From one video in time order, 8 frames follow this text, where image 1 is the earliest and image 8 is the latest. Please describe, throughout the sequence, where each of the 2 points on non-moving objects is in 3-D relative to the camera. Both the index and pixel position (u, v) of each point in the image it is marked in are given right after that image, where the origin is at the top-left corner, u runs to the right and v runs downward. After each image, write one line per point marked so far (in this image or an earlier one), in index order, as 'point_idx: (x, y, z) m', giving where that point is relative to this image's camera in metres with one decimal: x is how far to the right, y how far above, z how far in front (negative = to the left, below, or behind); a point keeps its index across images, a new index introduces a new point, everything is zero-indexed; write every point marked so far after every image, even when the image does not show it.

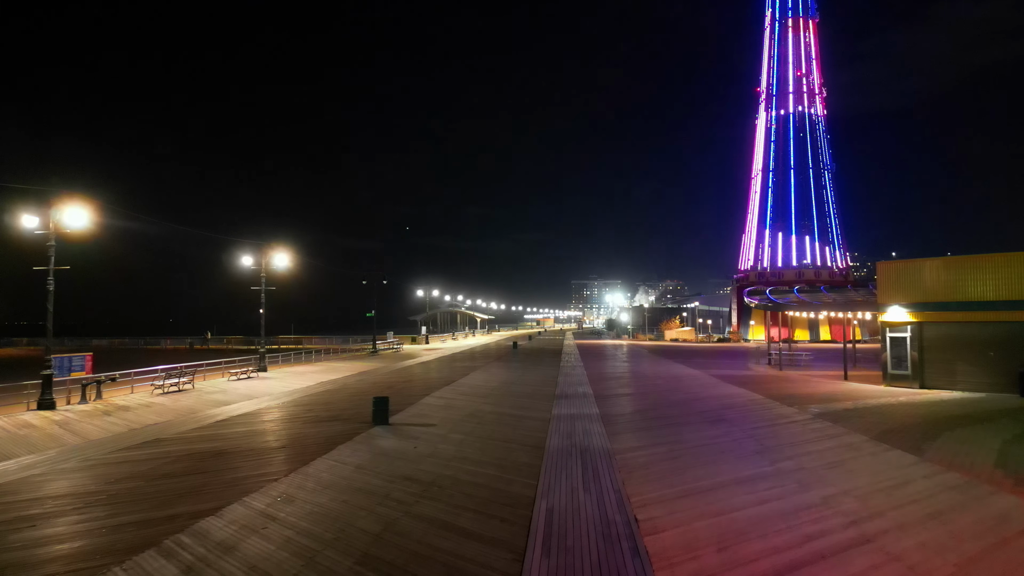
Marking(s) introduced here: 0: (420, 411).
0: (-2.4, -3.2, +12.2) m
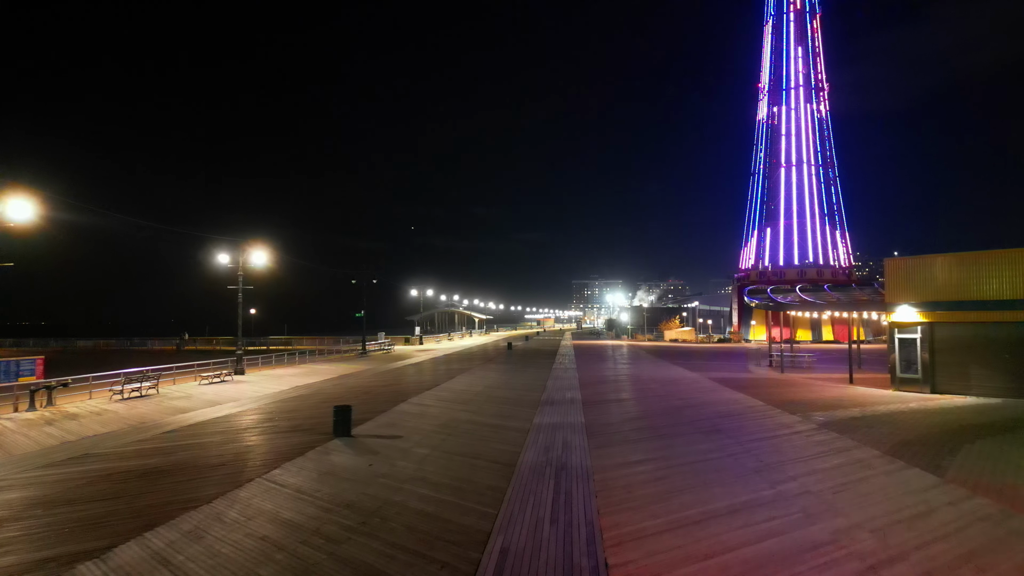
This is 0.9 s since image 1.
0: (-2.9, -3.2, +11.2) m
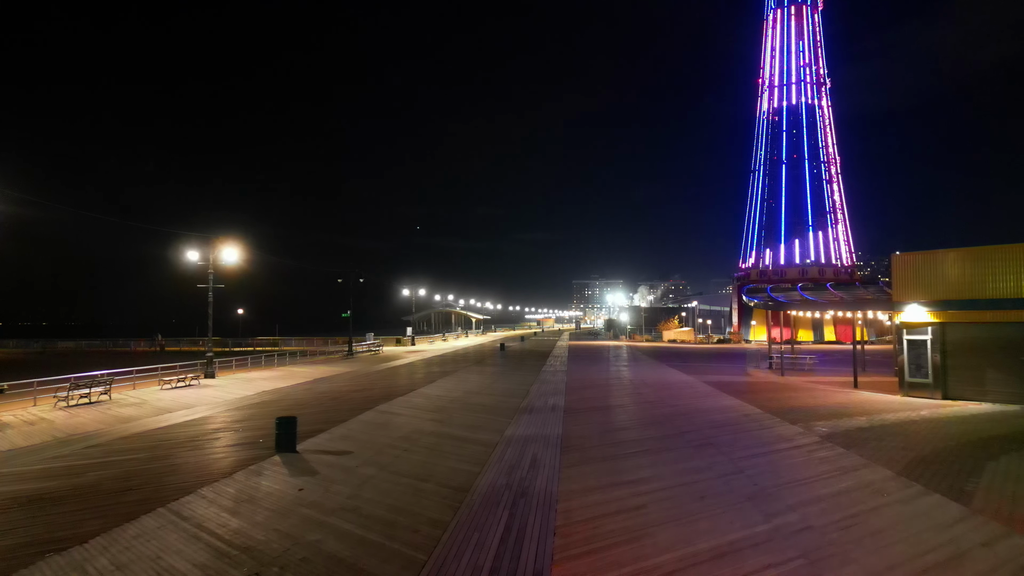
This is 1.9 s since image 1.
0: (-3.5, -3.1, +10.1) m
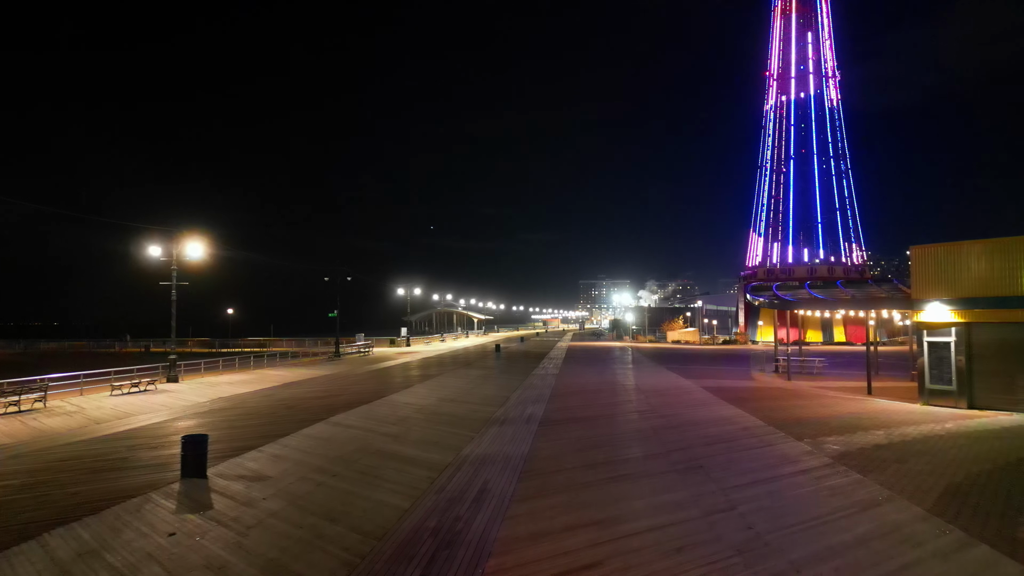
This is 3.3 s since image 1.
0: (-4.3, -3.0, +8.8) m
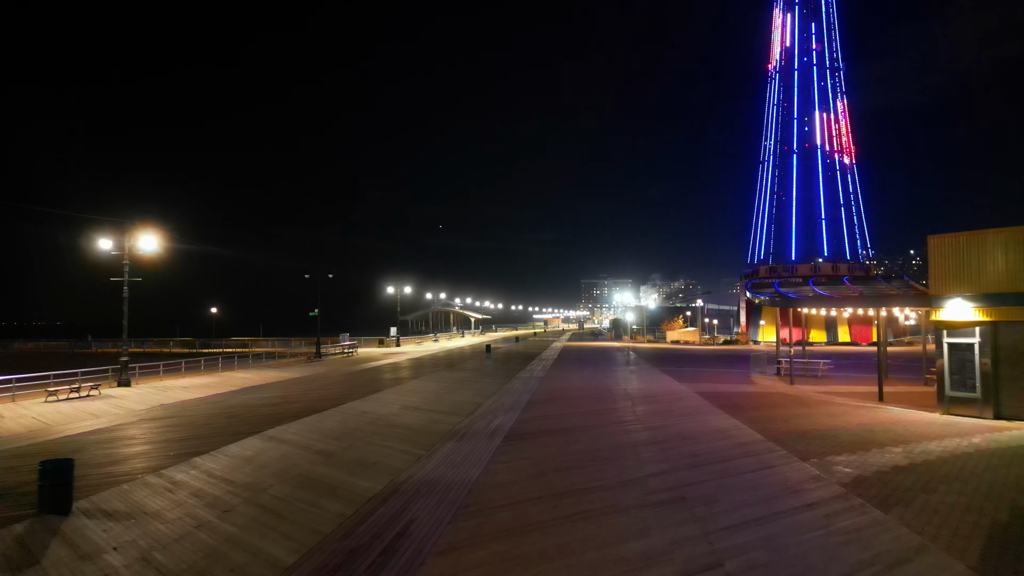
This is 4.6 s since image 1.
0: (-5.1, -2.9, +7.4) m
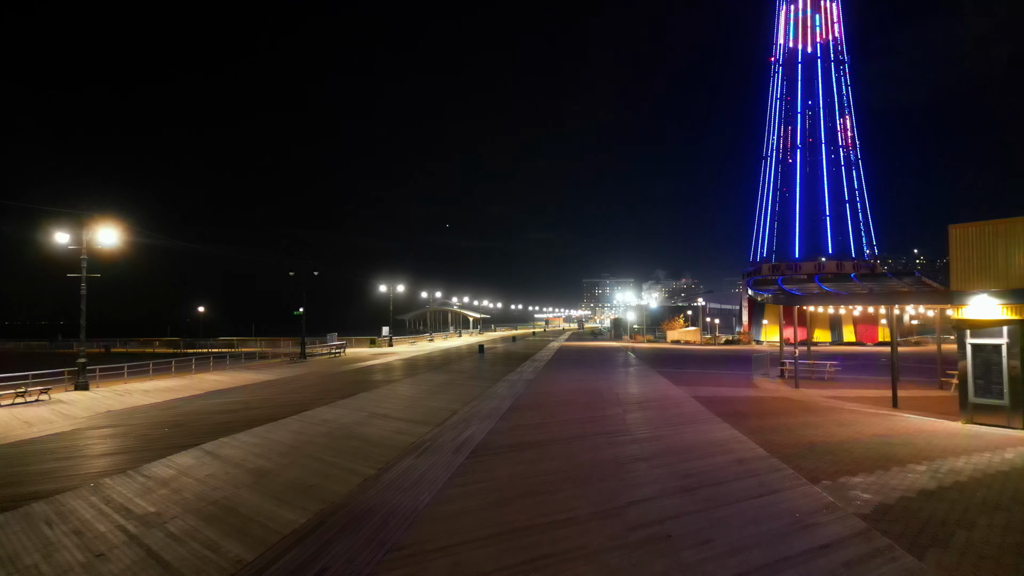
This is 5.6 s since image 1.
0: (-5.7, -2.8, +6.3) m
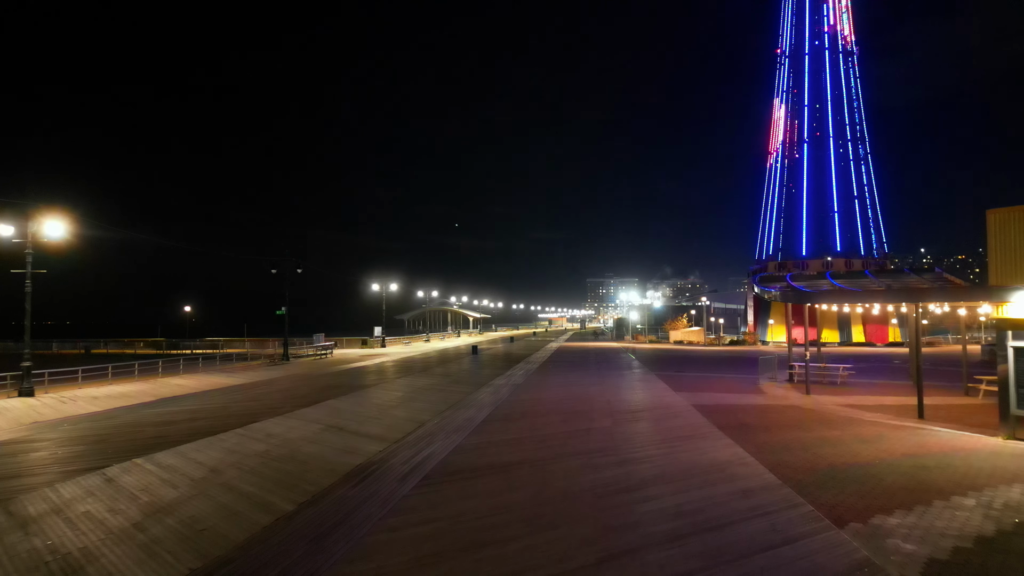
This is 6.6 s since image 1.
0: (-6.3, -2.7, +4.9) m
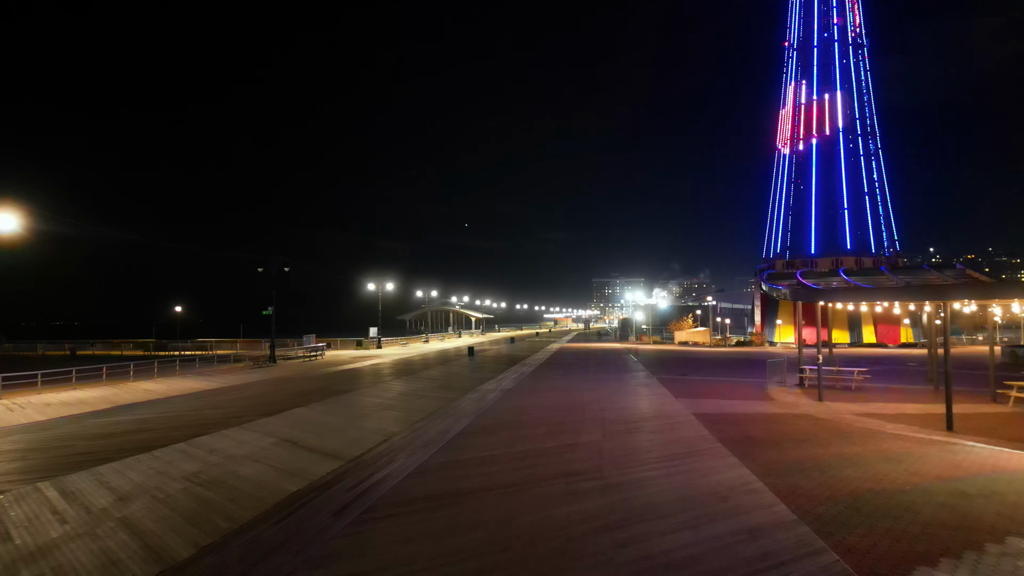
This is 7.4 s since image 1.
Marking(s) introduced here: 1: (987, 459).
0: (-6.8, -2.7, +3.8) m
1: (+8.2, -2.9, +8.2) m
